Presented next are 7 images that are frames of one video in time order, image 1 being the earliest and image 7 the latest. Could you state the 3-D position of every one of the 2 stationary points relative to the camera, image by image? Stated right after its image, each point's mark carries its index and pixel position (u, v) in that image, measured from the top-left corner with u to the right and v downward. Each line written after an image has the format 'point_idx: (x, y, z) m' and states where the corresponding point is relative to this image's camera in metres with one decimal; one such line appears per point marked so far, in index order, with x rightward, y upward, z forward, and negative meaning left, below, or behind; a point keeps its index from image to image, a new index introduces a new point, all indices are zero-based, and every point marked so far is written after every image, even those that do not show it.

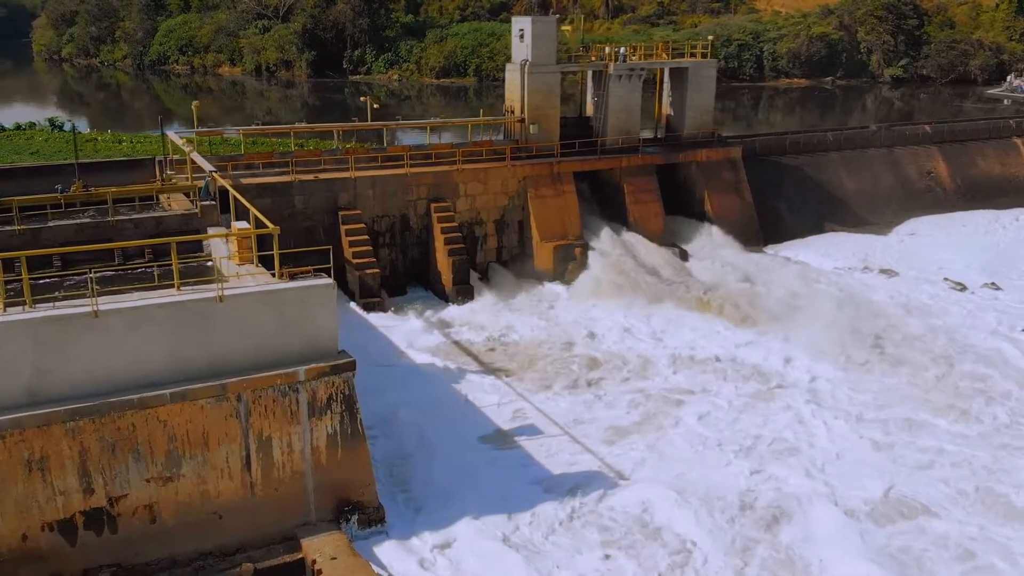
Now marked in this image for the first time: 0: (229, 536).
0: (-2.4, -2.1, +7.5) m
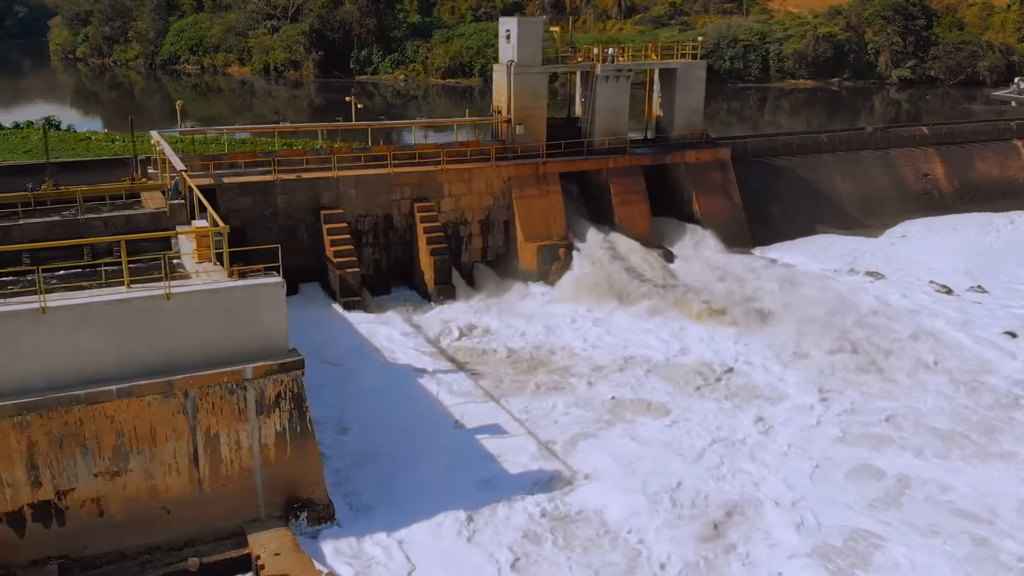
0: (-2.9, -2.1, +7.6) m
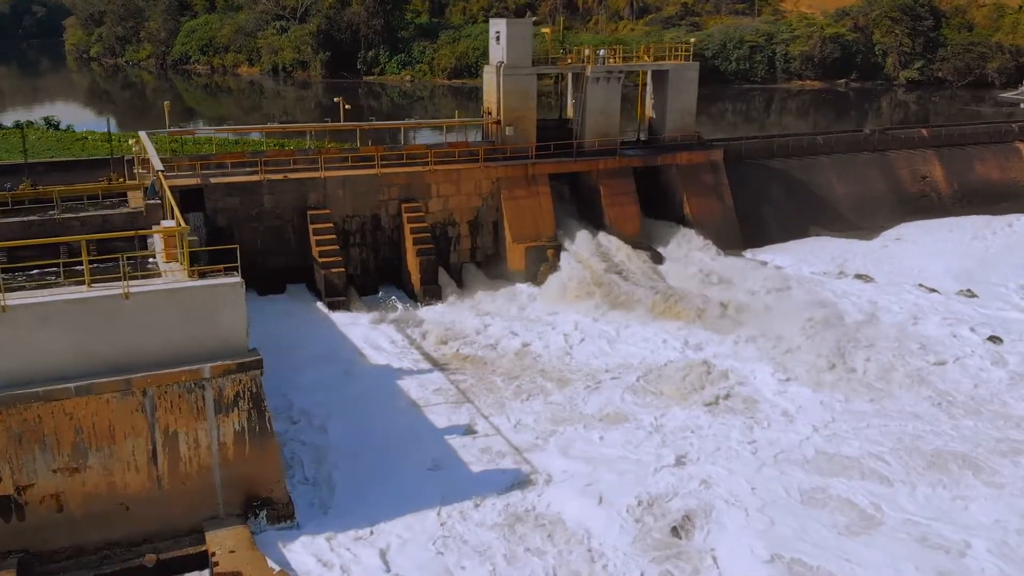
0: (-3.3, -2.1, +7.6) m
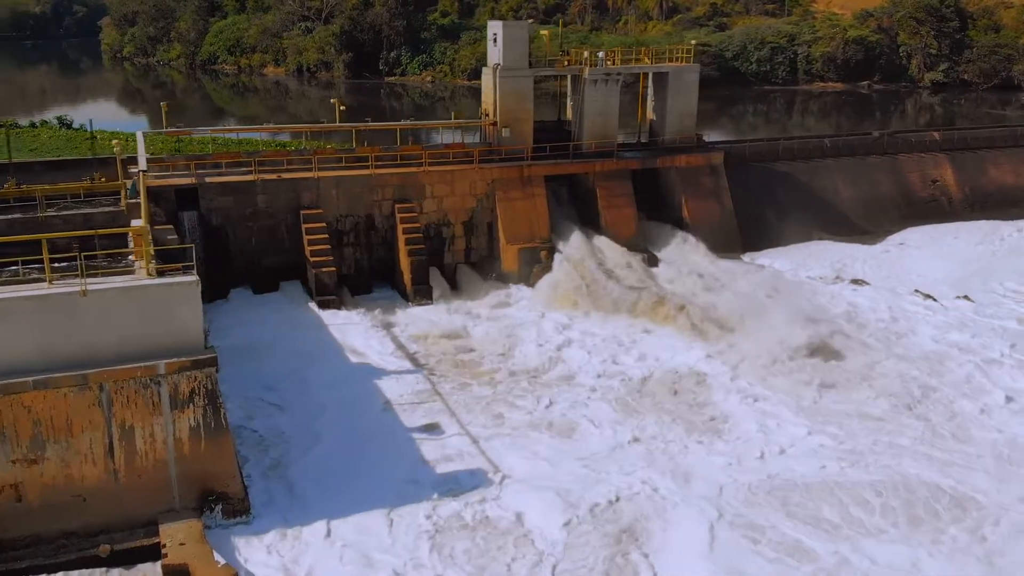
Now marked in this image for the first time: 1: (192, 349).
0: (-3.8, -2.1, +7.9) m
1: (-2.9, -0.6, +8.0) m
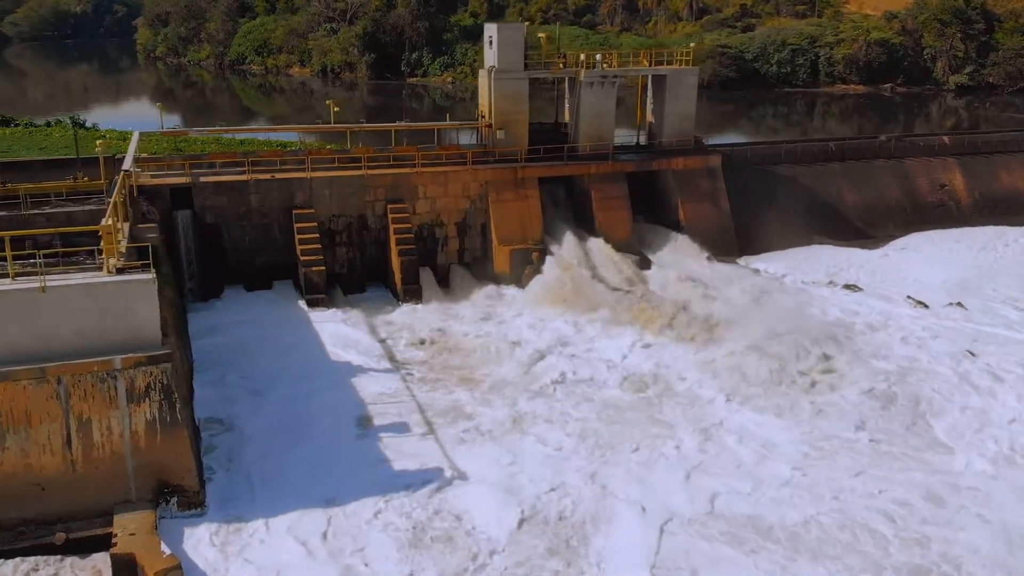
0: (-4.3, -2.0, +8.1) m
1: (-3.4, -0.5, +8.2) m
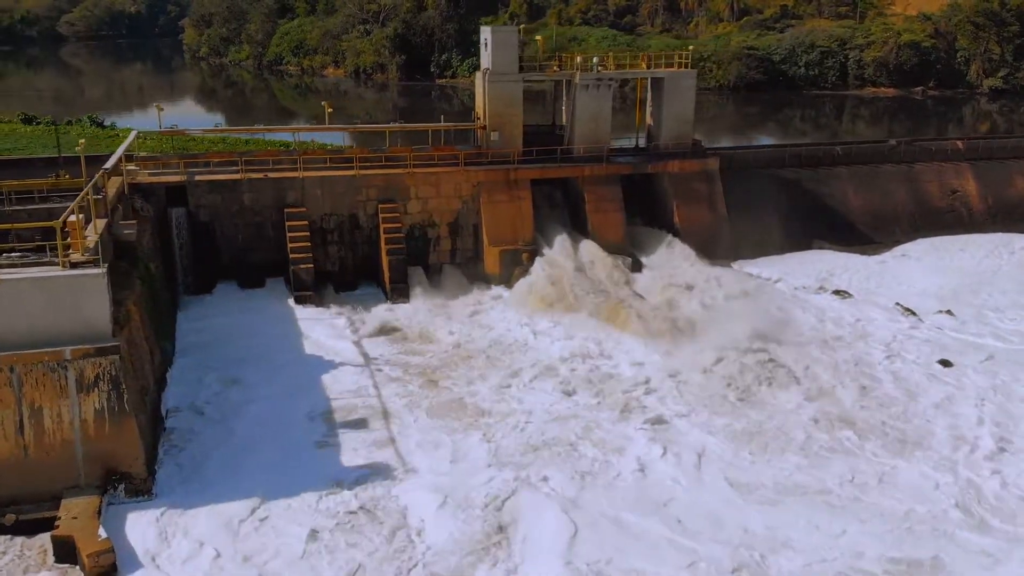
0: (-4.9, -2.0, +8.5) m
1: (-4.0, -0.5, +8.6) m
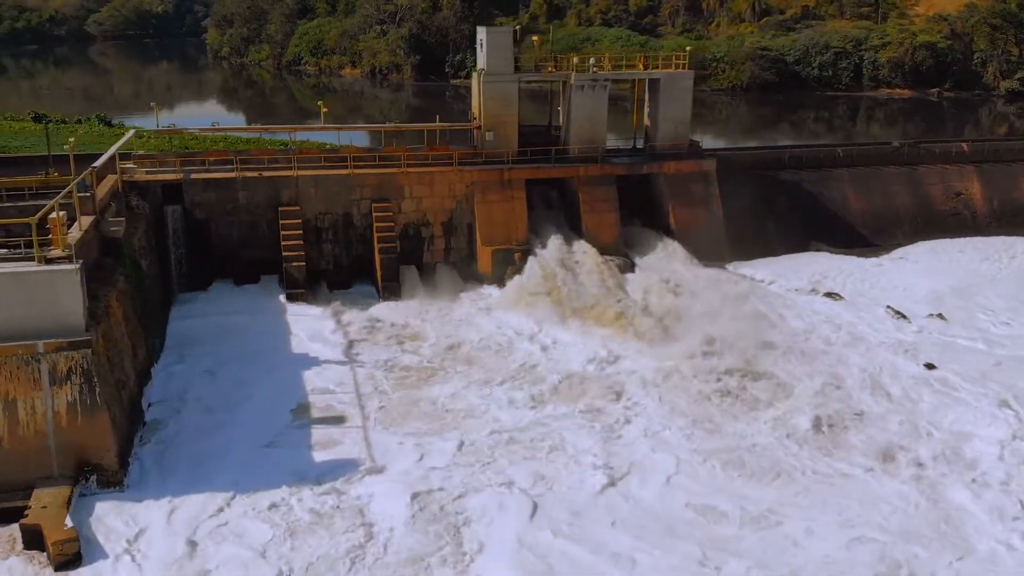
0: (-5.3, -1.9, +8.7) m
1: (-4.4, -0.4, +8.8) m
